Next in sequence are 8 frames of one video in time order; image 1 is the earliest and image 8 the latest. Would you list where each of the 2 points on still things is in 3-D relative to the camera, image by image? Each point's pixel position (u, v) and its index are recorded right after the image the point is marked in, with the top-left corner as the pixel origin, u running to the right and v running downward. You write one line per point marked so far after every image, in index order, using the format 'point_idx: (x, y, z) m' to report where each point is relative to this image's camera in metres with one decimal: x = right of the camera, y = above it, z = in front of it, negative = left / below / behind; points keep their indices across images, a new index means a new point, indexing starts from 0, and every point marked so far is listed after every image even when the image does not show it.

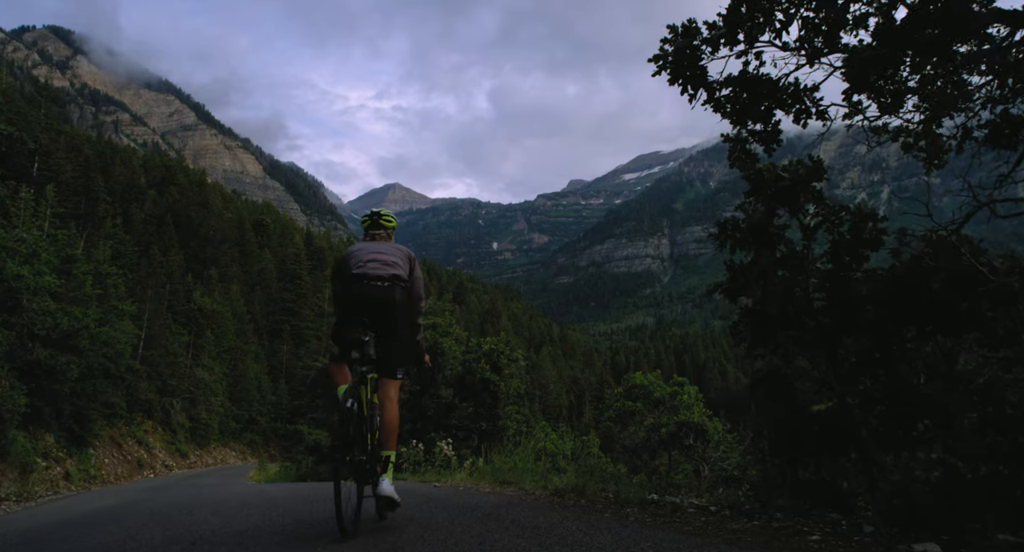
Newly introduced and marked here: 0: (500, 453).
0: (-0.2, -3.6, +13.1) m
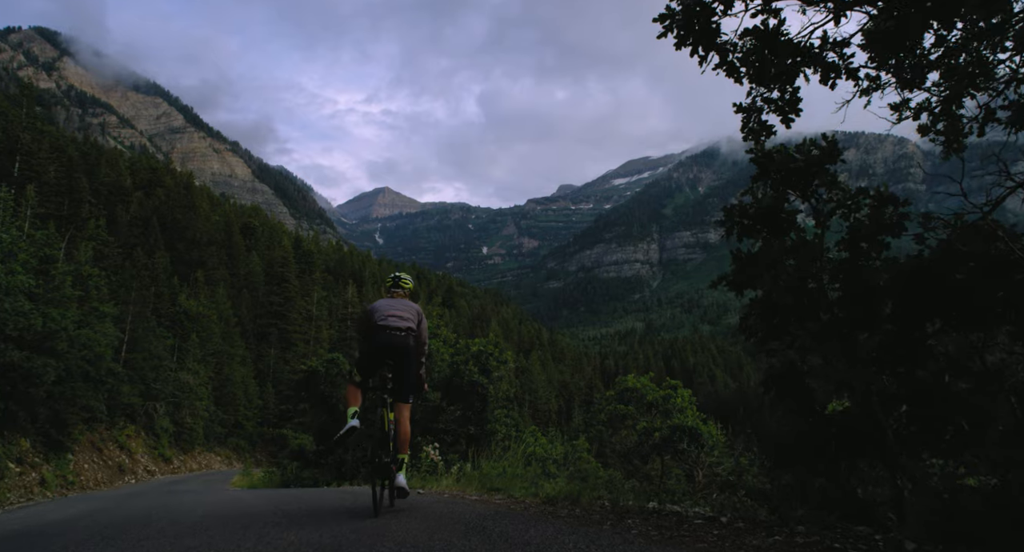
0: (-0.5, -3.5, +12.6) m
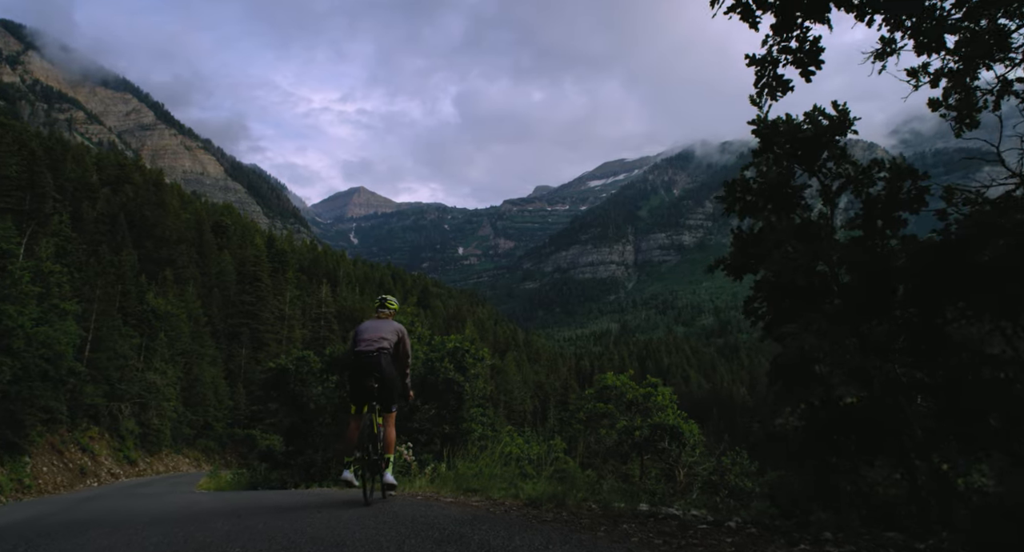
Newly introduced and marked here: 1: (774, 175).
0: (-0.9, -3.4, +12.0) m
1: (+2.4, +0.9, +5.9) m
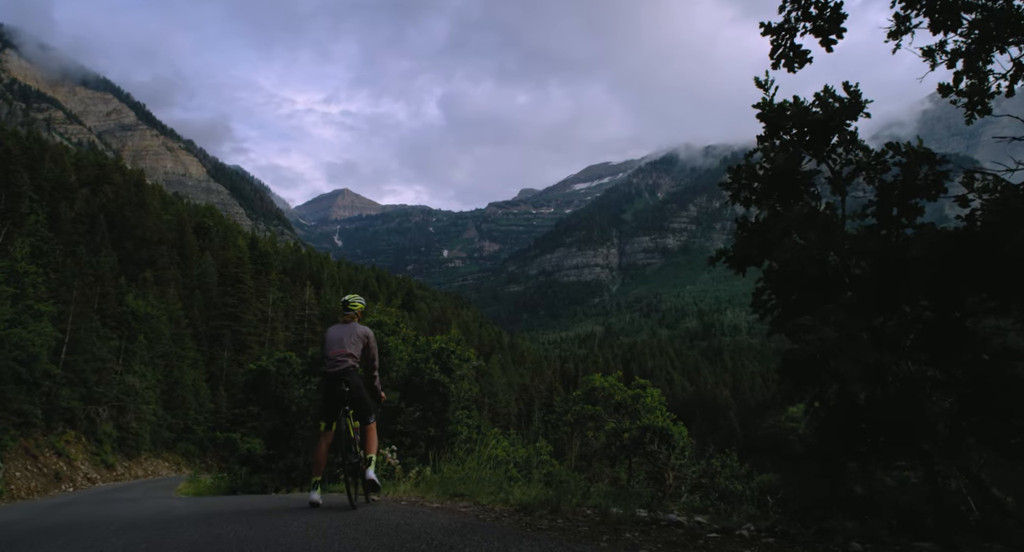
0: (-1.1, -3.3, +11.6) m
1: (+2.3, +1.0, +5.6) m
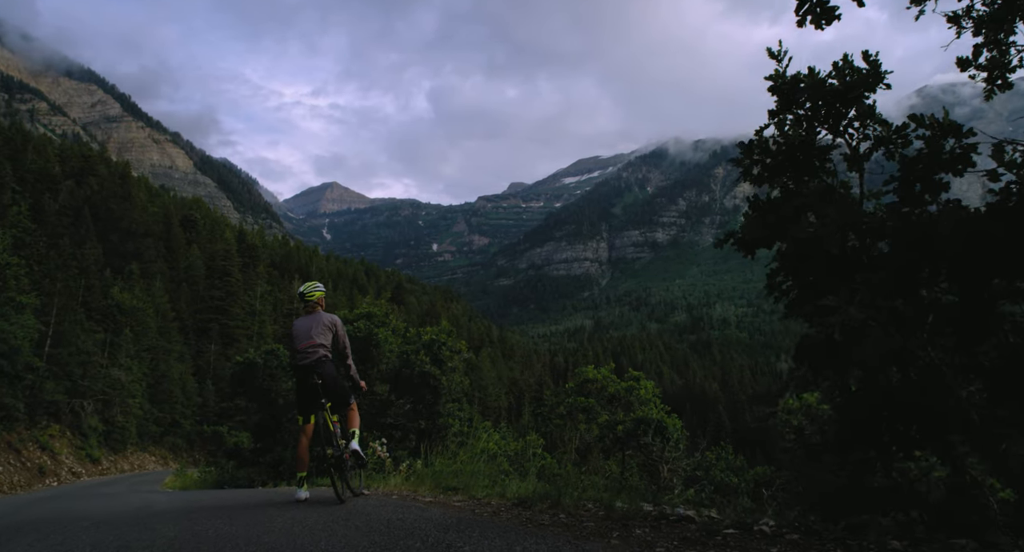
0: (-1.2, -3.1, +11.3) m
1: (+2.3, +1.1, +5.3) m
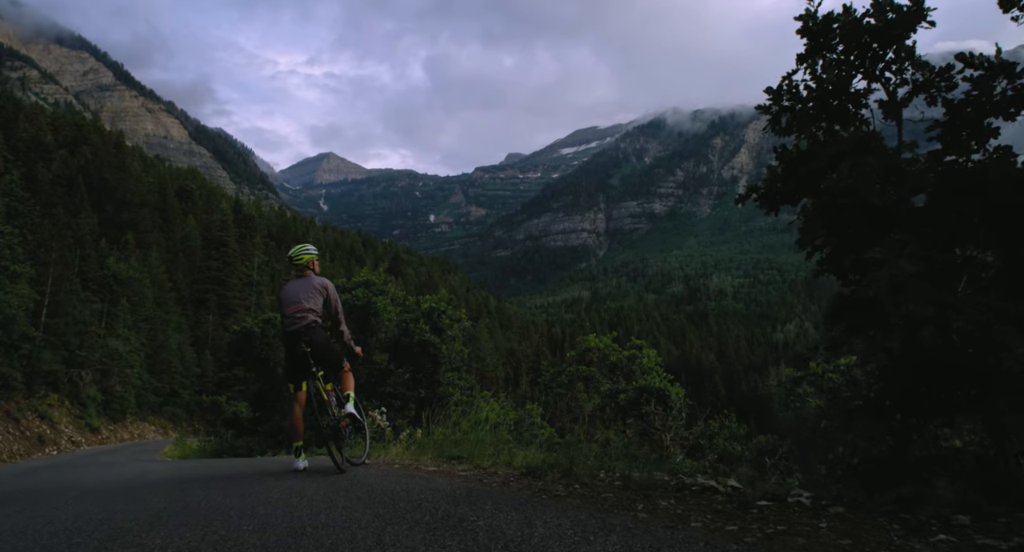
0: (-1.2, -2.5, +11.1) m
1: (+2.4, +1.5, +4.9) m
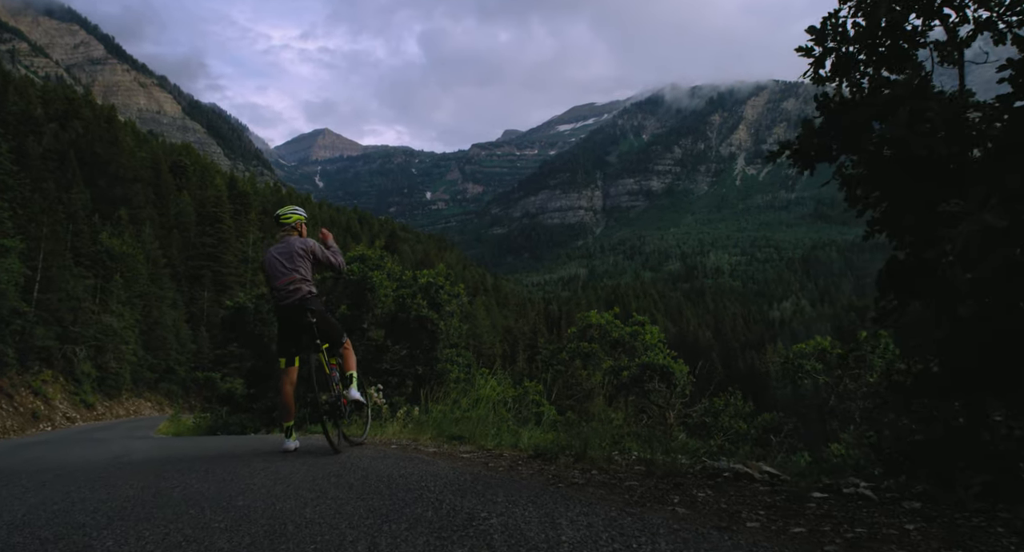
0: (-1.2, -2.0, +10.7) m
1: (+2.5, +1.7, +4.4) m
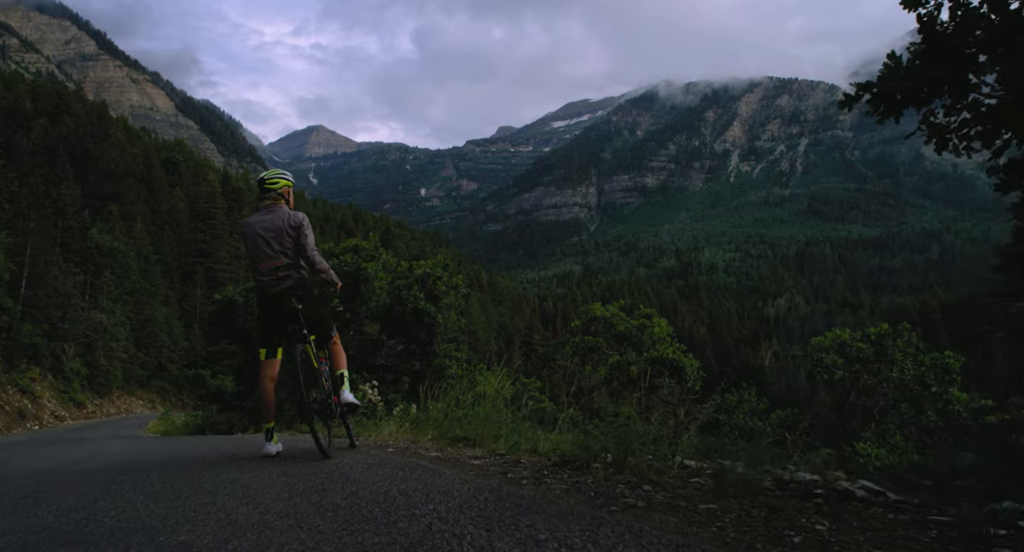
0: (-1.1, -1.8, +9.9) m
1: (+2.6, +1.9, +3.6) m
